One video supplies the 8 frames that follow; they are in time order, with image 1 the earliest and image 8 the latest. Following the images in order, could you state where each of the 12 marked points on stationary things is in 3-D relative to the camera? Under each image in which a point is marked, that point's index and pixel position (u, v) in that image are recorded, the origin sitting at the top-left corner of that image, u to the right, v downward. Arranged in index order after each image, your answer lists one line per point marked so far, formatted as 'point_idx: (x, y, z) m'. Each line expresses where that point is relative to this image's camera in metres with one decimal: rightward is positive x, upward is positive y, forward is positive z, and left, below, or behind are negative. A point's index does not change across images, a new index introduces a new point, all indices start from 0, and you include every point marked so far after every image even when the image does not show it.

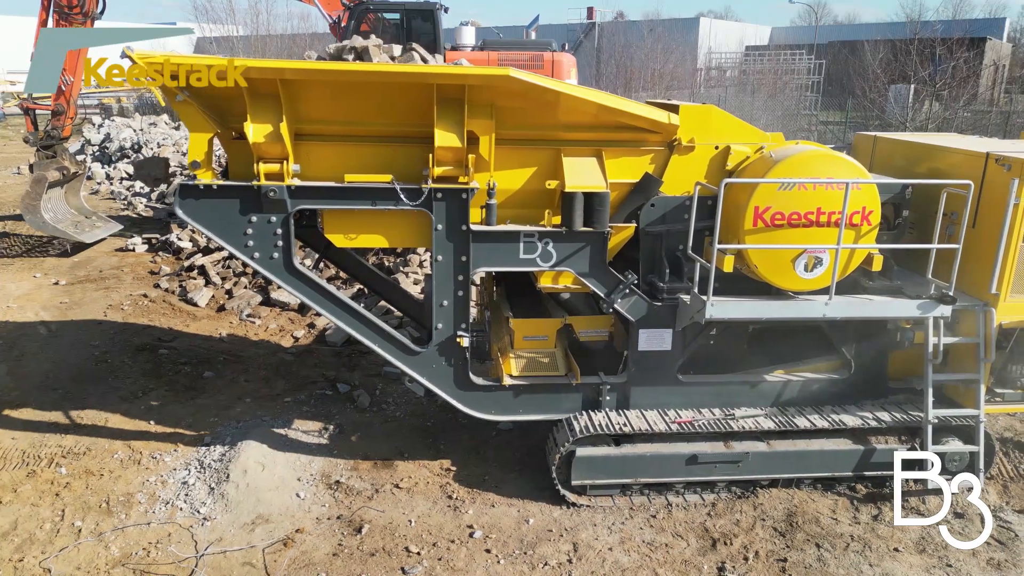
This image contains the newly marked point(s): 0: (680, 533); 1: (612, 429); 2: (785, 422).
0: (+1.6, -2.3, +4.0) m
1: (+1.0, -1.4, +4.1) m
2: (+2.7, -1.3, +4.2) m
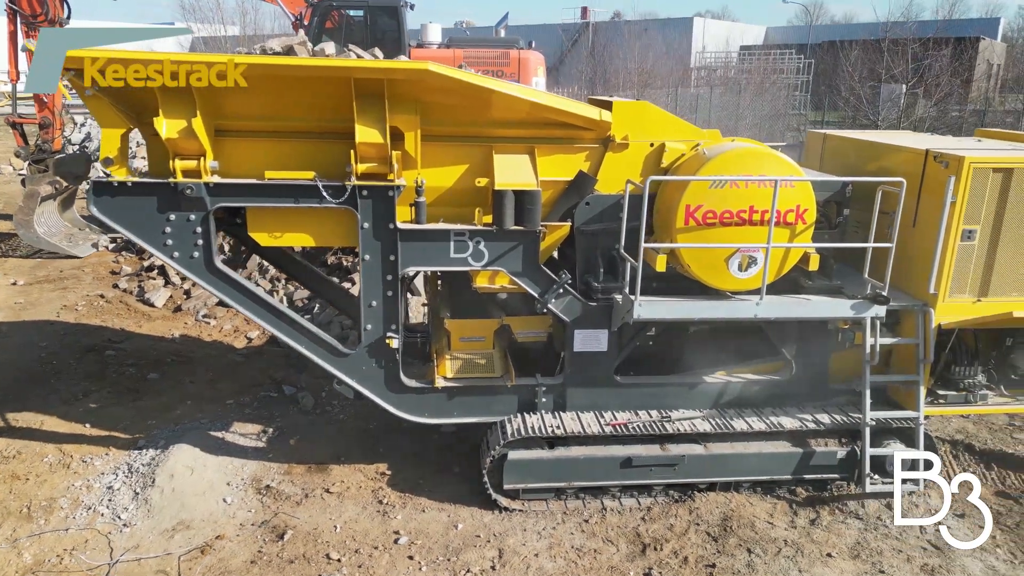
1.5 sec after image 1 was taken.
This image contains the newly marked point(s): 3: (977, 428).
0: (+0.9, -2.3, +3.9) m
1: (+0.3, -1.4, +4.0) m
2: (+2.0, -1.3, +4.1) m
3: (+5.5, -1.6, +5.0) m
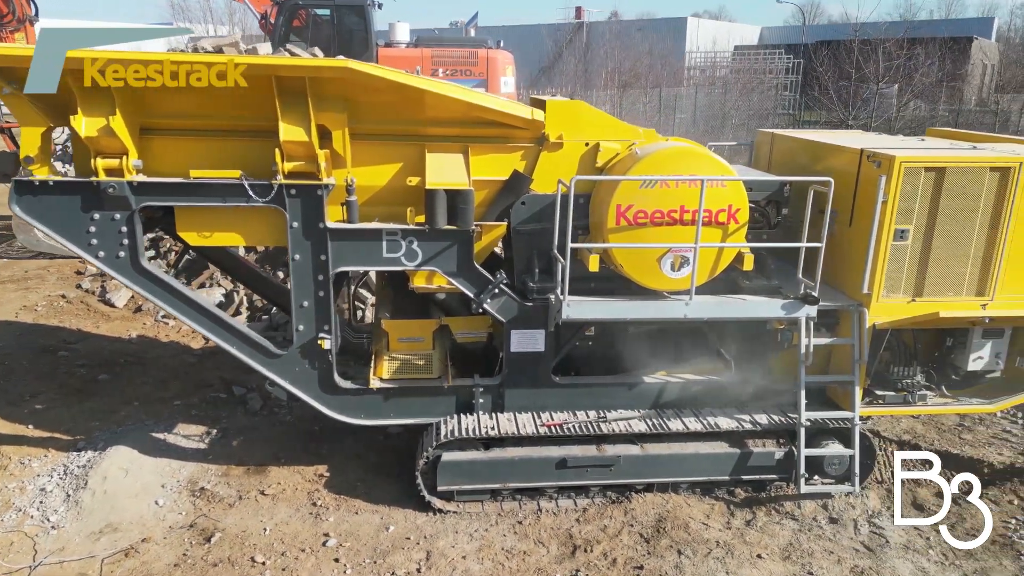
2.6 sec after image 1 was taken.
0: (+0.3, -2.3, +3.9) m
1: (-0.3, -1.4, +4.0) m
2: (+1.4, -1.3, +4.1) m
3: (+4.9, -1.6, +5.0) m
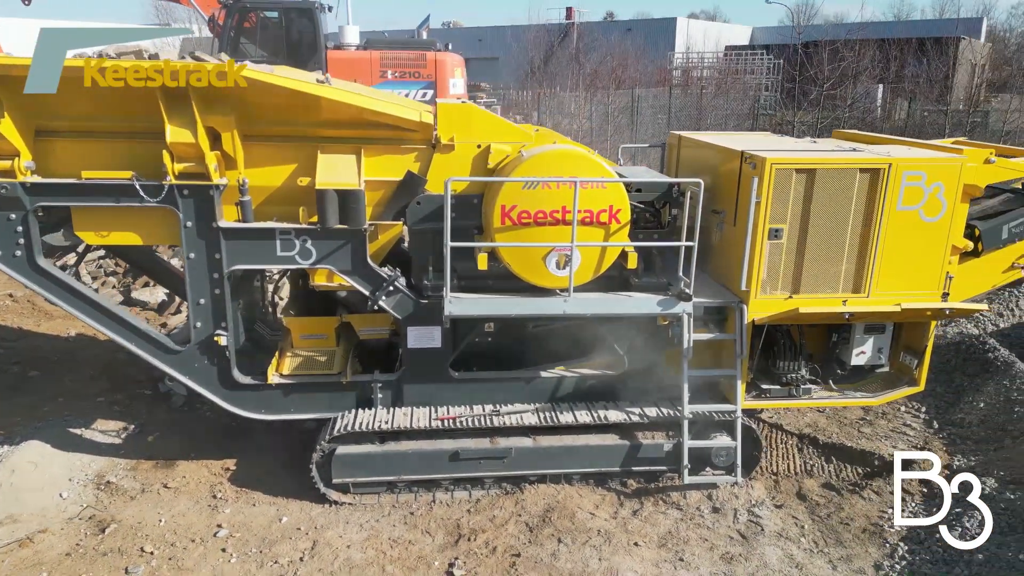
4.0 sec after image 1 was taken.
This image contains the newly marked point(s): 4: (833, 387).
0: (-0.8, -2.2, +4.0) m
1: (-1.3, -1.3, +4.1) m
2: (+0.4, -1.3, +4.2) m
3: (+3.8, -1.6, +5.2) m
4: (+3.4, -1.0, +4.5) m
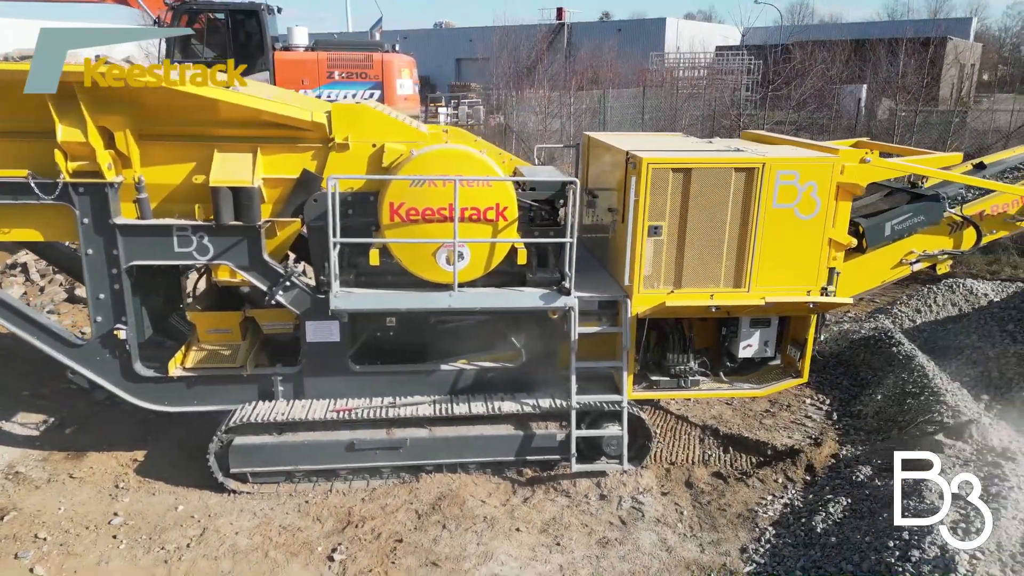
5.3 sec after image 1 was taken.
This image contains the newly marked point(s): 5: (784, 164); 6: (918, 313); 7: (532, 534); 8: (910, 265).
0: (-1.8, -2.2, +4.1) m
1: (-2.4, -1.3, +4.2) m
2: (-0.7, -1.2, +4.4) m
3: (+2.7, -1.6, +5.3) m
4: (+2.3, -1.0, +4.6) m
5: (+2.6, +1.2, +4.1) m
6: (+6.2, -0.4, +6.6) m
7: (+0.2, -2.3, +4.0) m
8: (+4.5, +0.3, +4.8) m
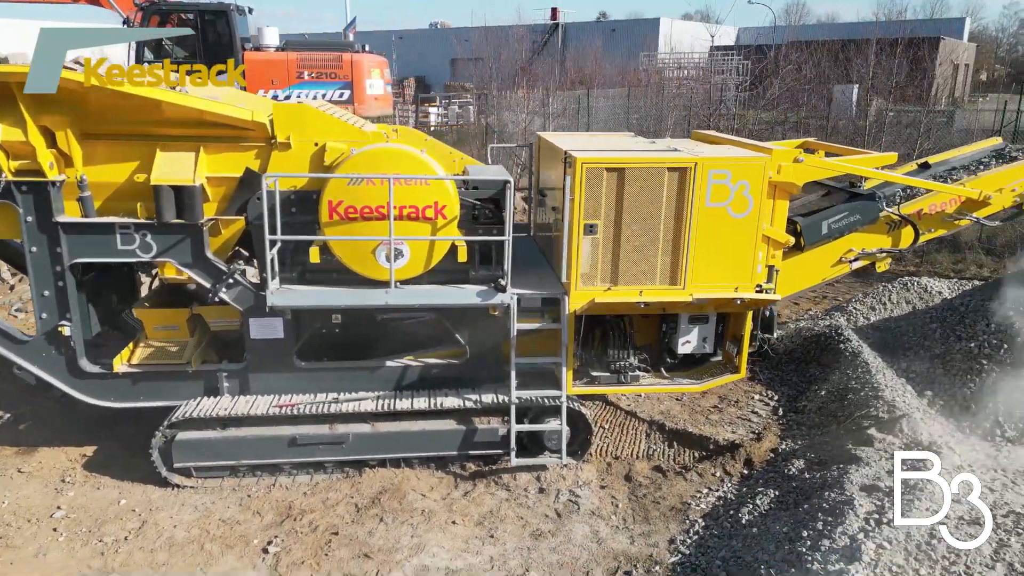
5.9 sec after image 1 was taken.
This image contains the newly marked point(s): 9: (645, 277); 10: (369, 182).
0: (-2.4, -2.2, +4.2) m
1: (-3.0, -1.3, +4.3) m
2: (-1.3, -1.2, +4.4) m
3: (+2.1, -1.5, +5.4) m
4: (+1.7, -1.0, +4.7) m
5: (+2.0, +1.2, +4.2) m
6: (+5.6, -0.3, +6.7) m
7: (-0.4, -2.3, +4.1) m
8: (+3.8, +0.3, +4.9) m
9: (+1.4, +0.1, +4.3) m
10: (-1.4, +1.0, +4.1) m
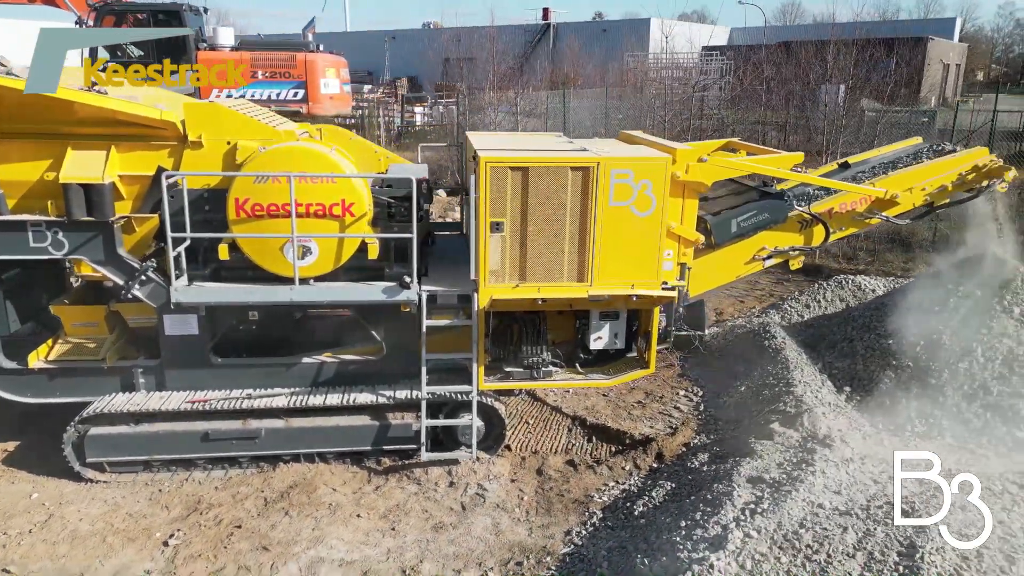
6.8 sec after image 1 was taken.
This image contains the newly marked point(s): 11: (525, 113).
0: (-3.4, -2.1, +4.2) m
1: (-4.0, -1.2, +4.3) m
2: (-2.2, -1.2, +4.5) m
3: (+1.2, -1.5, +5.5) m
4: (+0.7, -0.9, +4.8) m
5: (+1.1, +1.2, +4.2) m
6: (+4.6, -0.3, +6.8) m
7: (-1.4, -2.2, +4.1) m
8: (+2.9, +0.3, +5.0) m
9: (+0.4, +0.1, +4.4) m
10: (-2.3, +1.0, +4.2) m
11: (+0.5, +7.5, +18.4) m
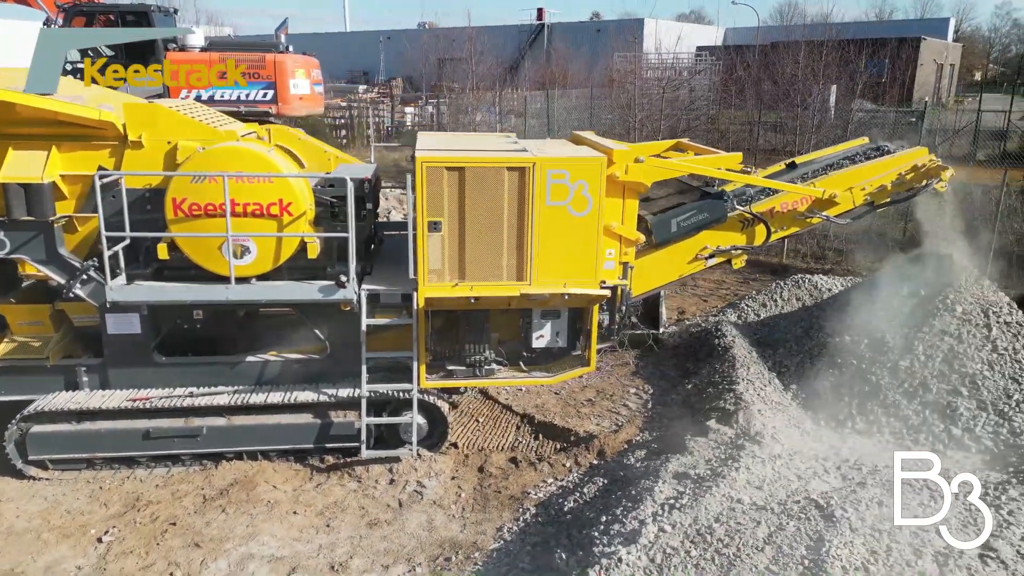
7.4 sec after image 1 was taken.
0: (-4.0, -2.1, +4.3) m
1: (-4.6, -1.2, +4.4) m
2: (-2.9, -1.2, +4.5) m
3: (+0.5, -1.5, +5.5) m
4: (+0.1, -0.9, +4.8) m
5: (+0.4, +1.3, +4.3) m
6: (+4.0, -0.3, +6.8) m
7: (-2.0, -2.2, +4.2) m
8: (+2.3, +0.3, +5.0) m
9: (-0.2, +0.1, +4.5) m
10: (-3.0, +1.1, +4.2) m
11: (-0.1, +7.5, +18.4) m
